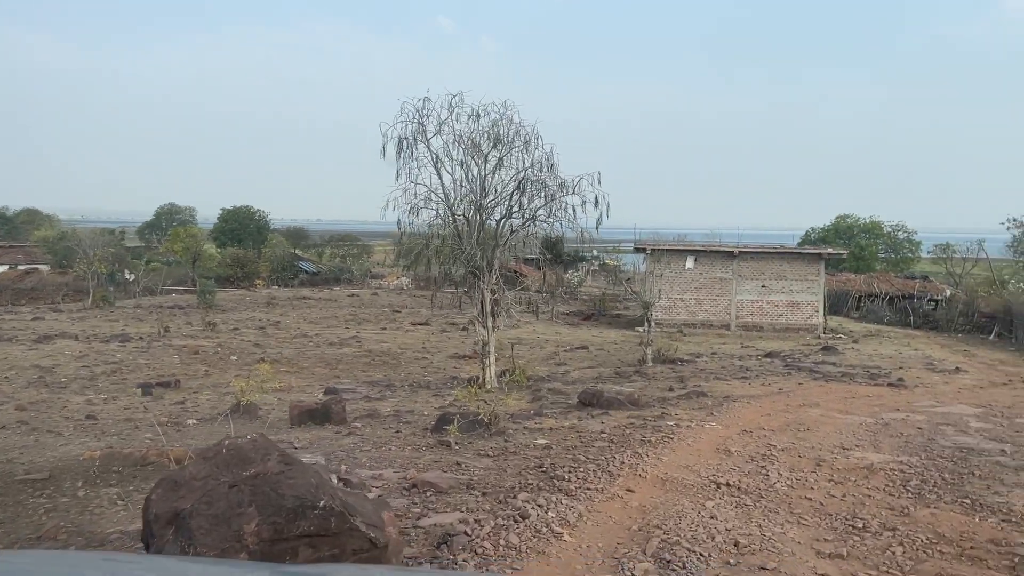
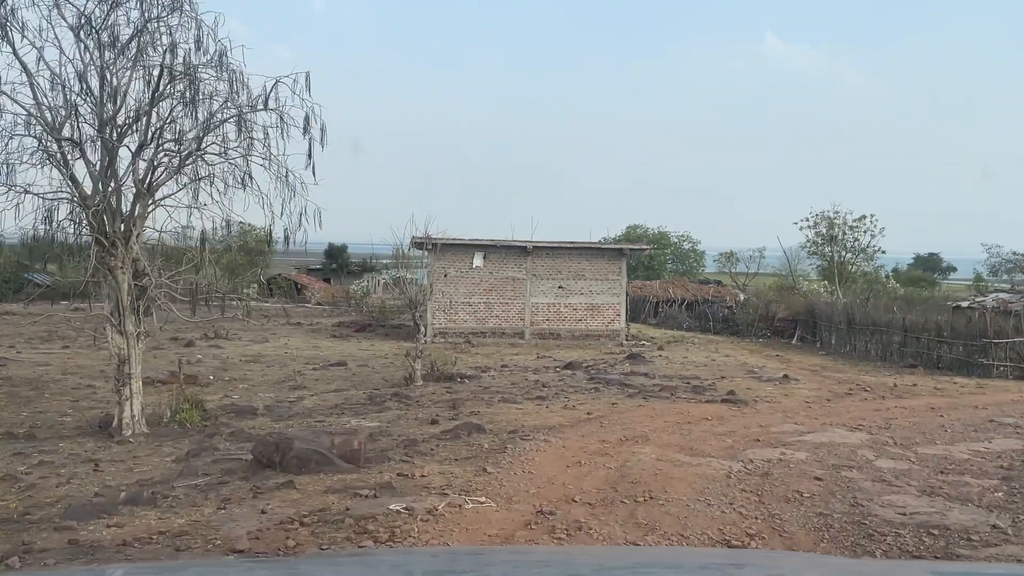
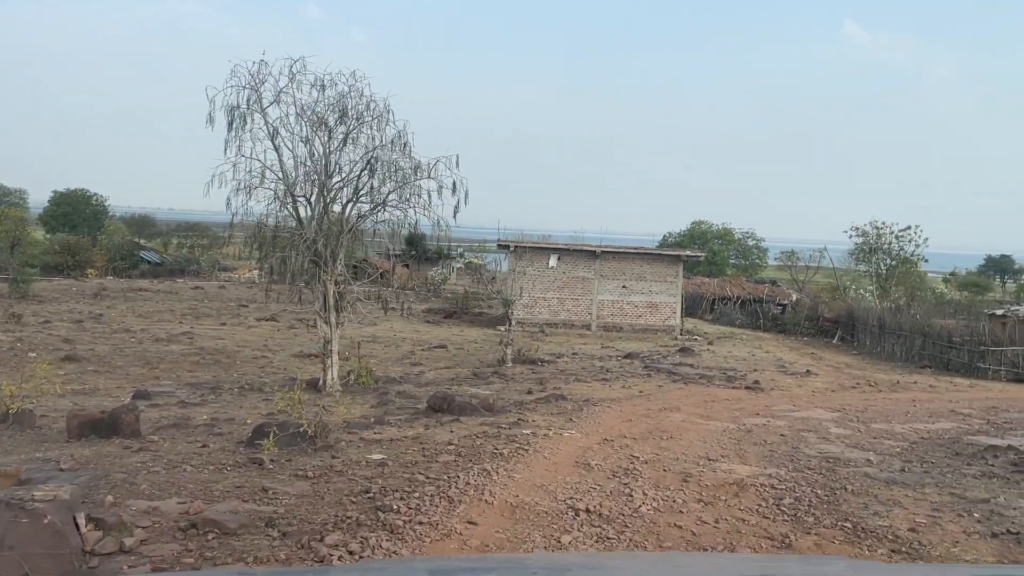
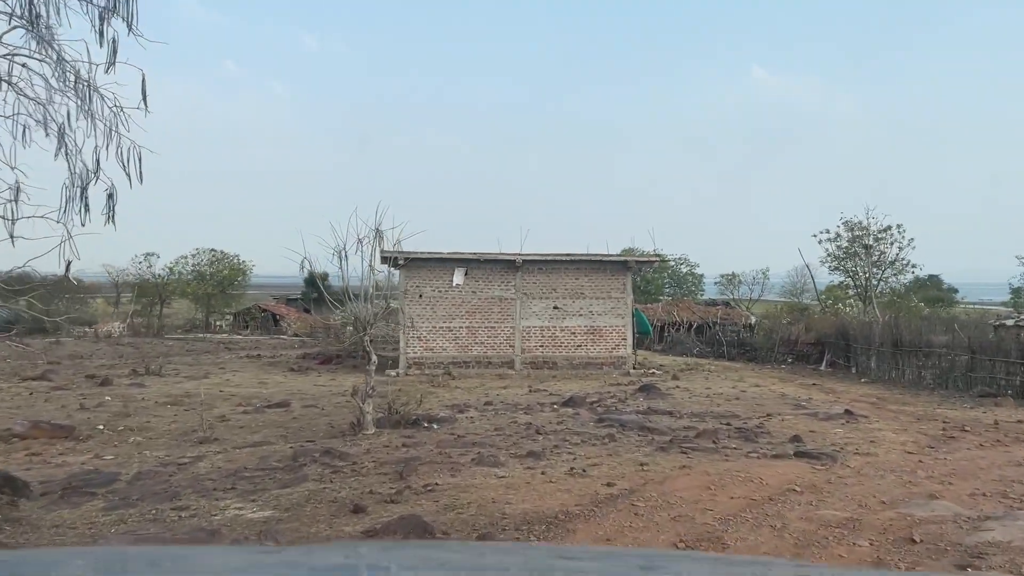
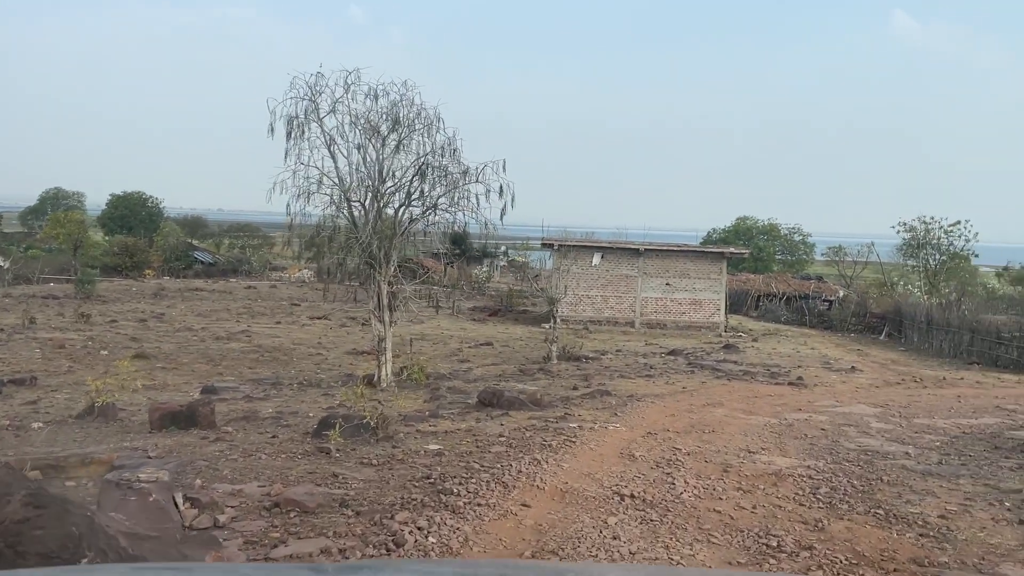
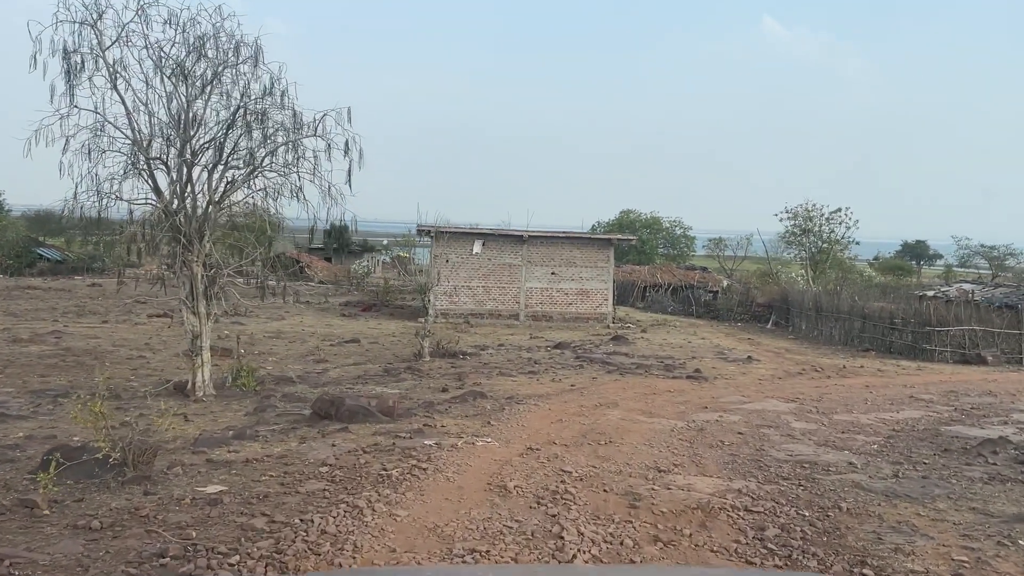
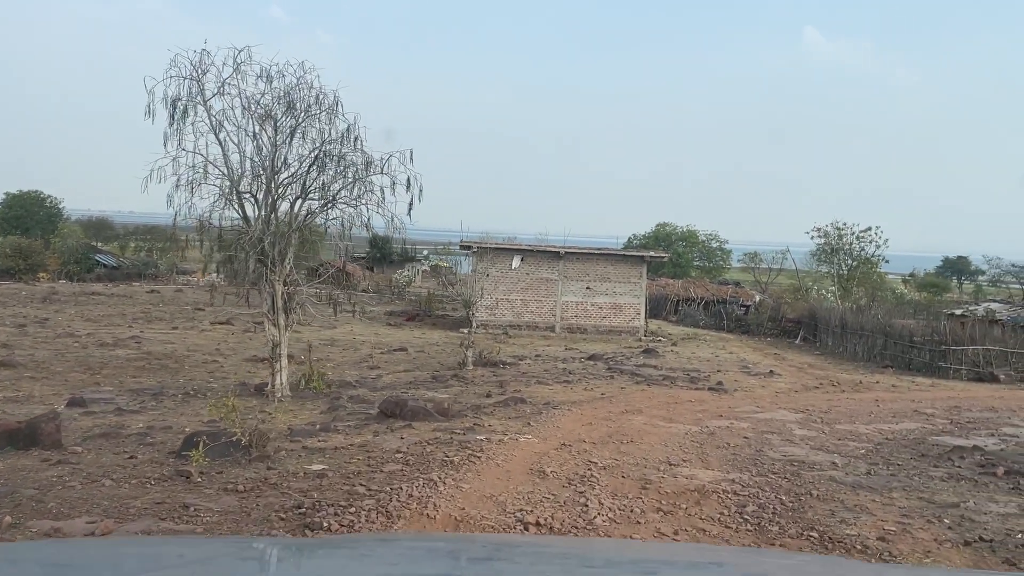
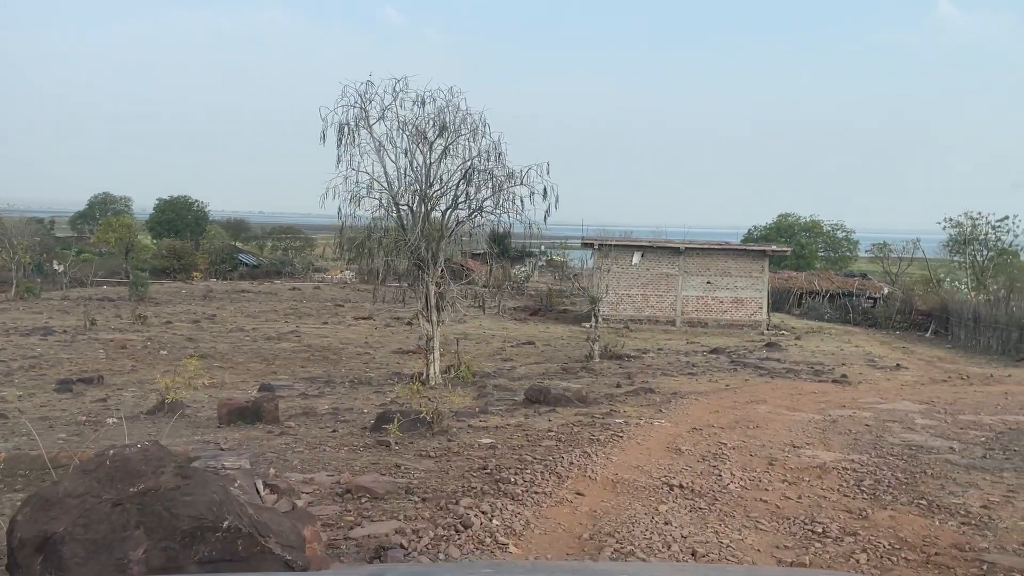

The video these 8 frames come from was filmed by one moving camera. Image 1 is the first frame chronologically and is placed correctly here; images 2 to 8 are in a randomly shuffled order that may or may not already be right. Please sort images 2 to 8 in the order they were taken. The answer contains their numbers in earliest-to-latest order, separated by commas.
8, 5, 3, 7, 6, 2, 4
